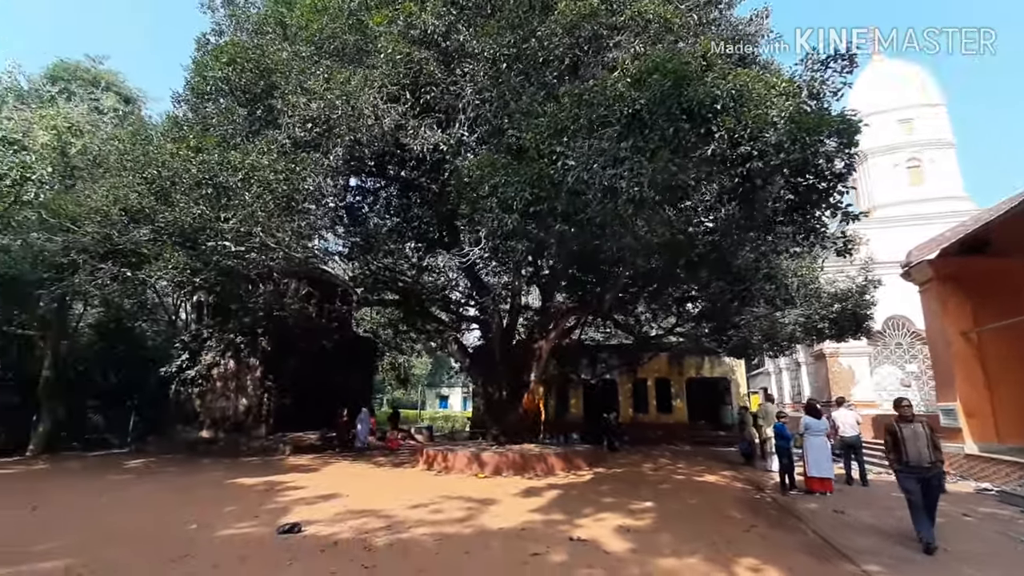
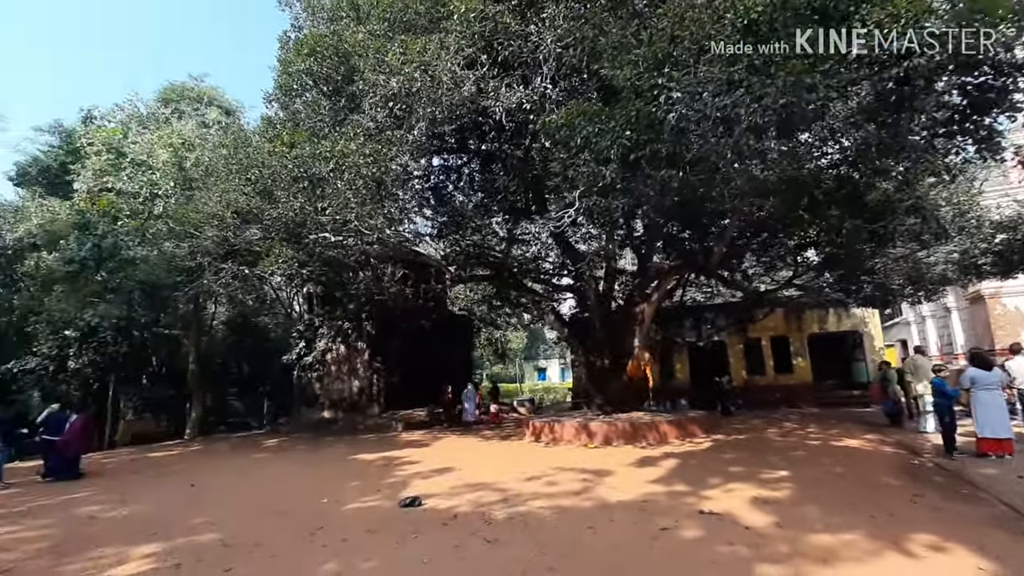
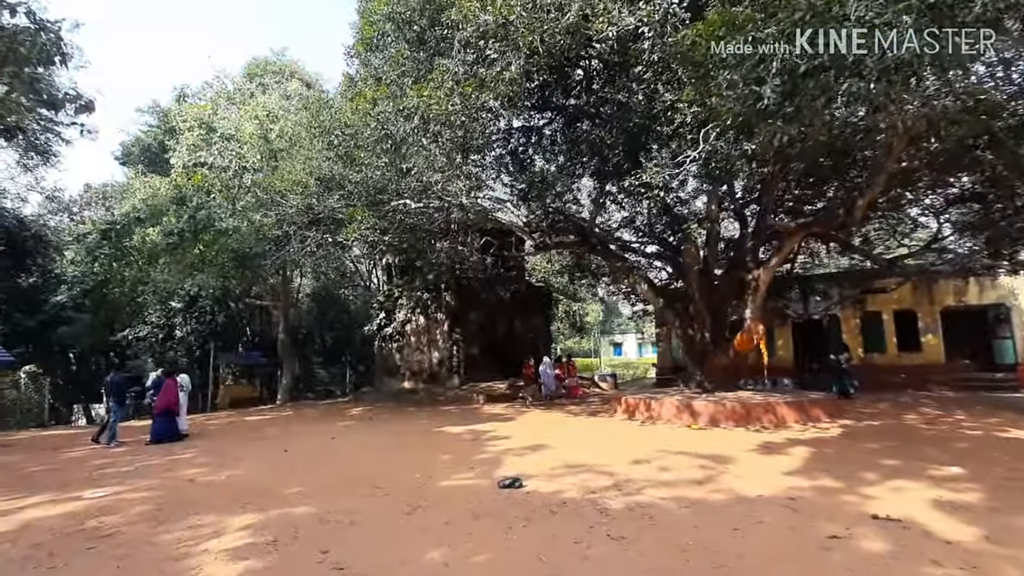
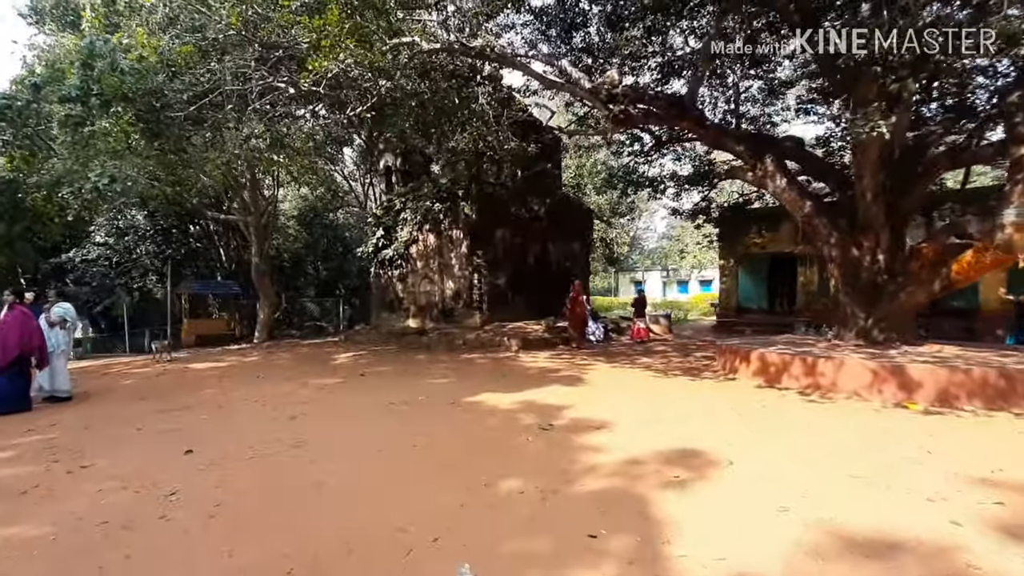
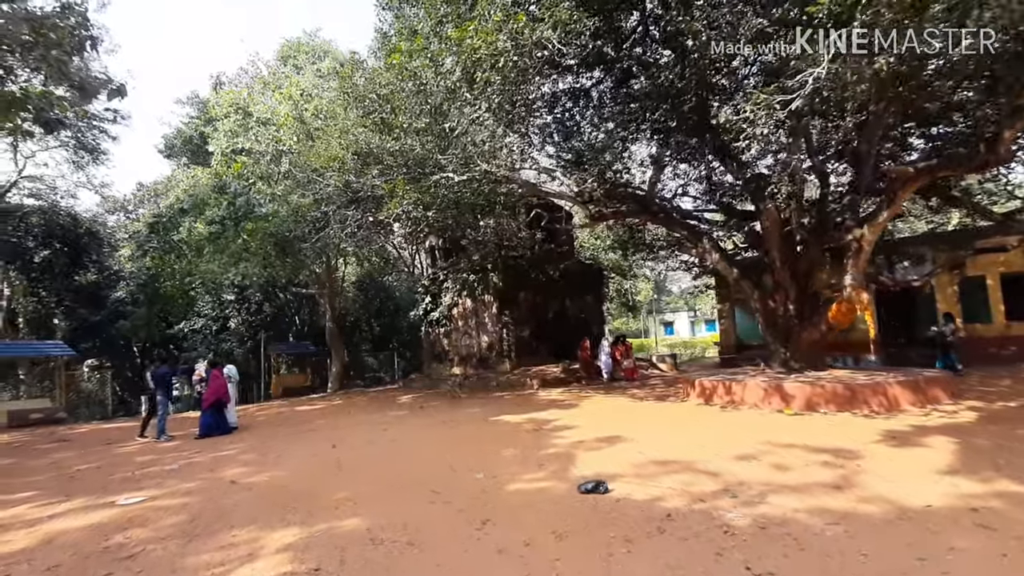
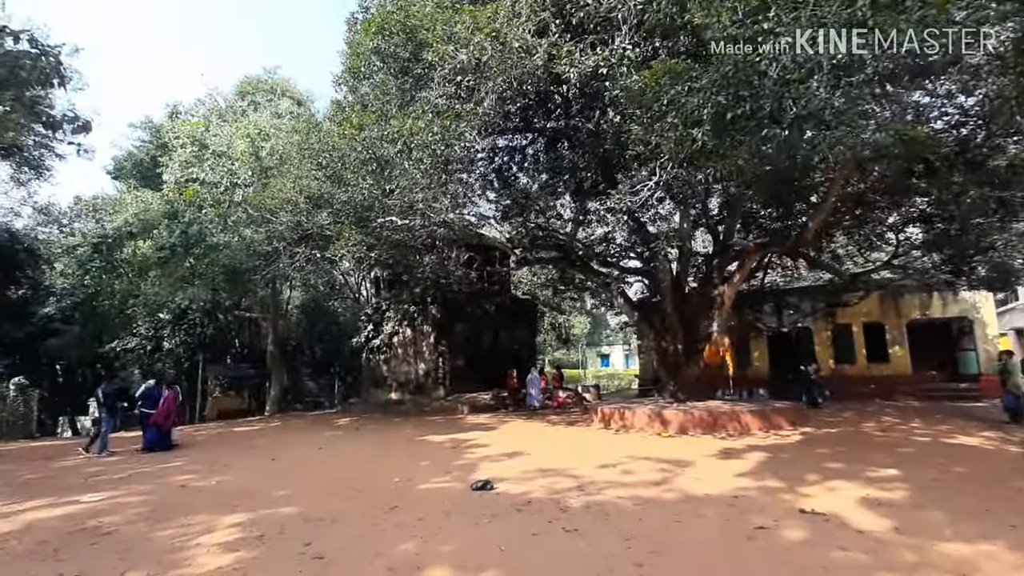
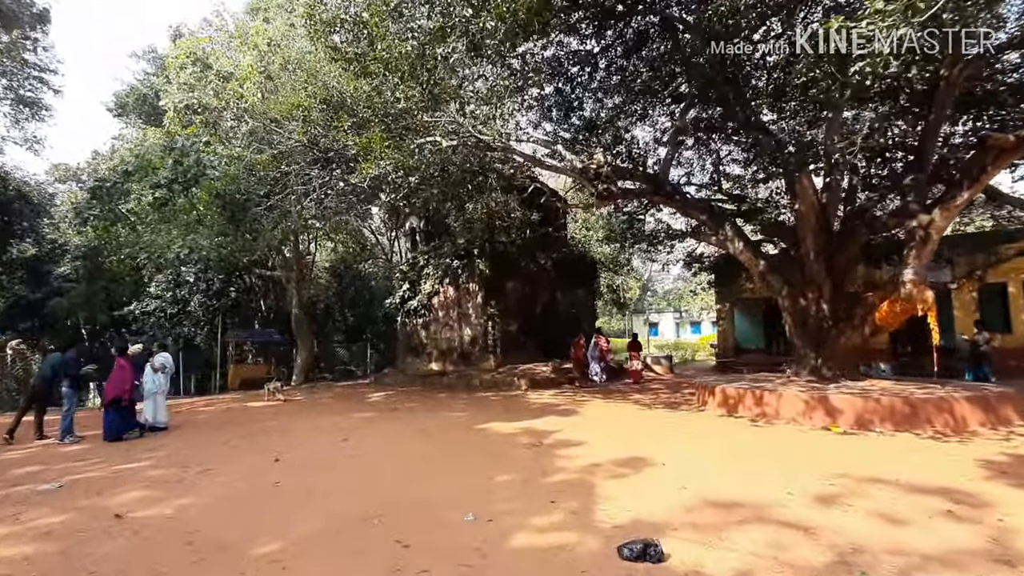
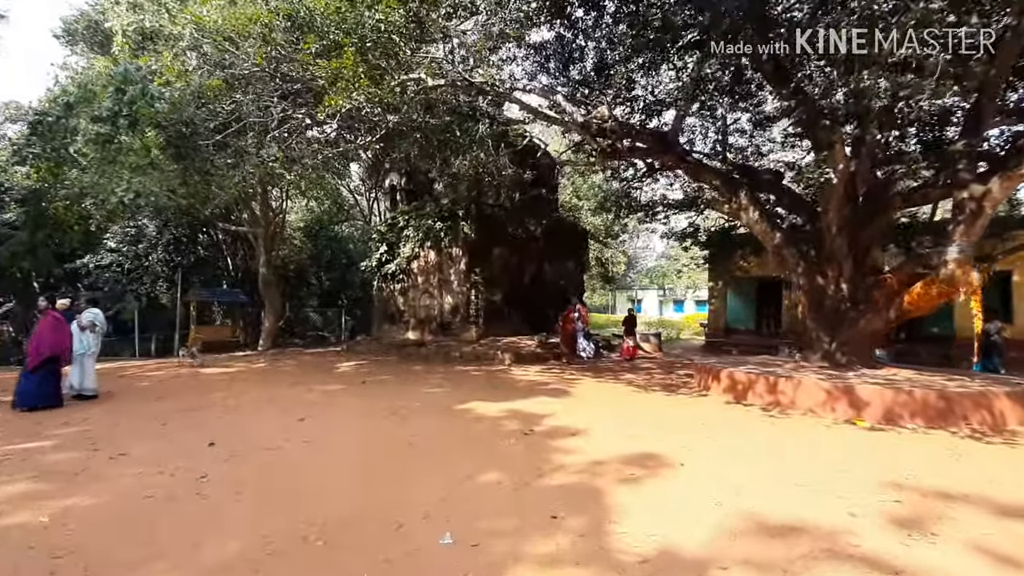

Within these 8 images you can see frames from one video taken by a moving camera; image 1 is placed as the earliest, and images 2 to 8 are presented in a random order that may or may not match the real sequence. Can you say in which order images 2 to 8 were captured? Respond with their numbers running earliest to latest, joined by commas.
2, 6, 3, 5, 7, 8, 4
